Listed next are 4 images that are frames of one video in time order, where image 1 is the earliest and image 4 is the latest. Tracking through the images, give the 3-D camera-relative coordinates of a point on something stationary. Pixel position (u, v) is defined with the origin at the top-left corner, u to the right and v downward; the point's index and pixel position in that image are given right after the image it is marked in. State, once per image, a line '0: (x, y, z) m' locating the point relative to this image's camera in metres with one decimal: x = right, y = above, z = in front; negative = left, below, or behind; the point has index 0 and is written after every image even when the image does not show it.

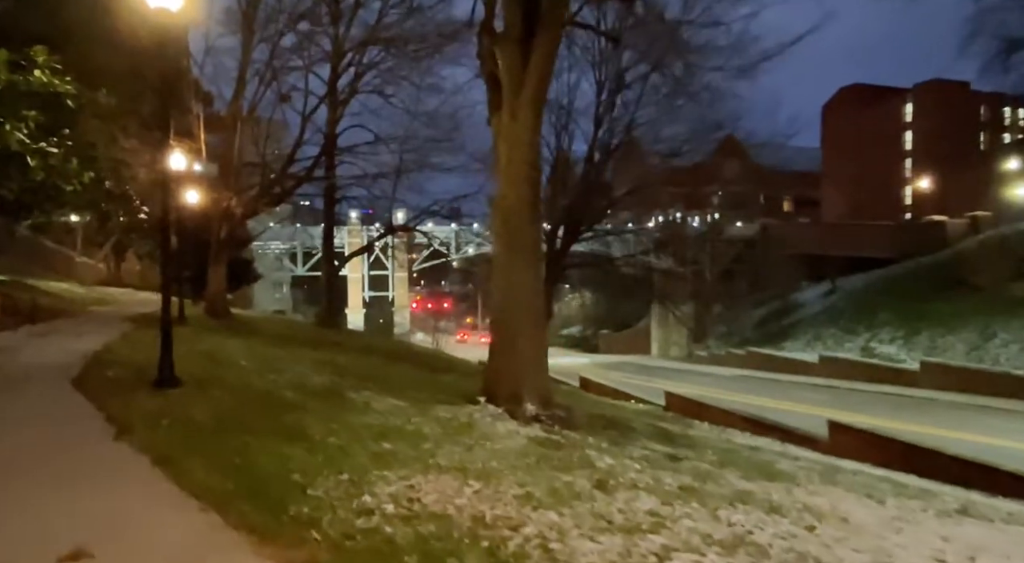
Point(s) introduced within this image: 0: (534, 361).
0: (+0.3, -1.0, +10.3) m
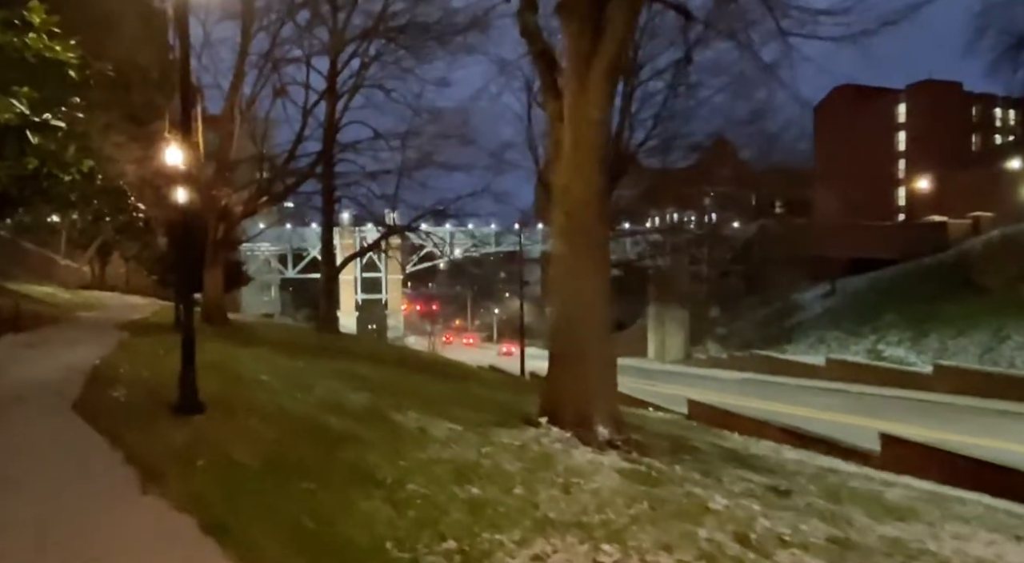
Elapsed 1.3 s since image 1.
0: (+1.0, -1.0, +9.0) m
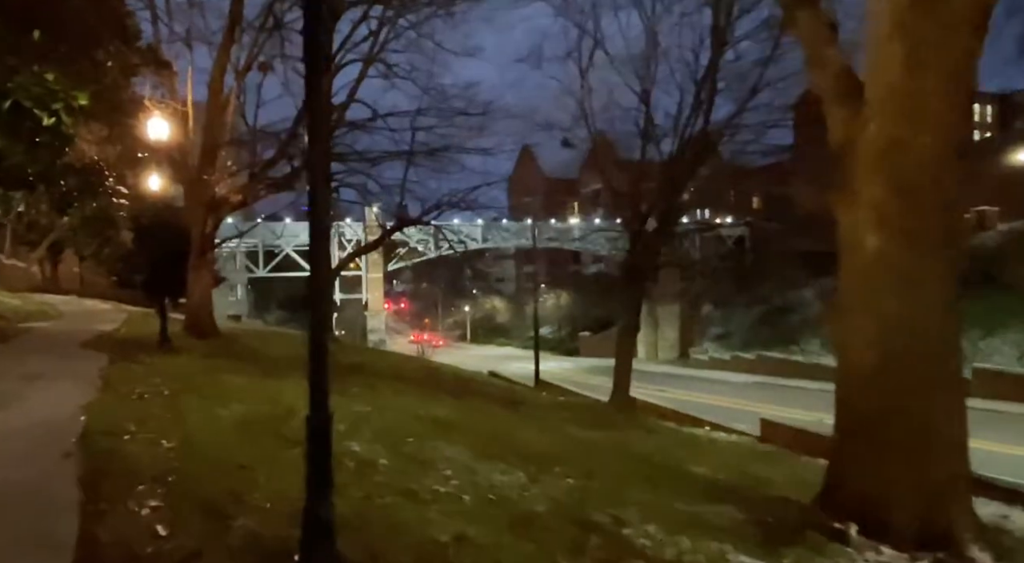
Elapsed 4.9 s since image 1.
0: (+2.8, -1.1, +5.5) m
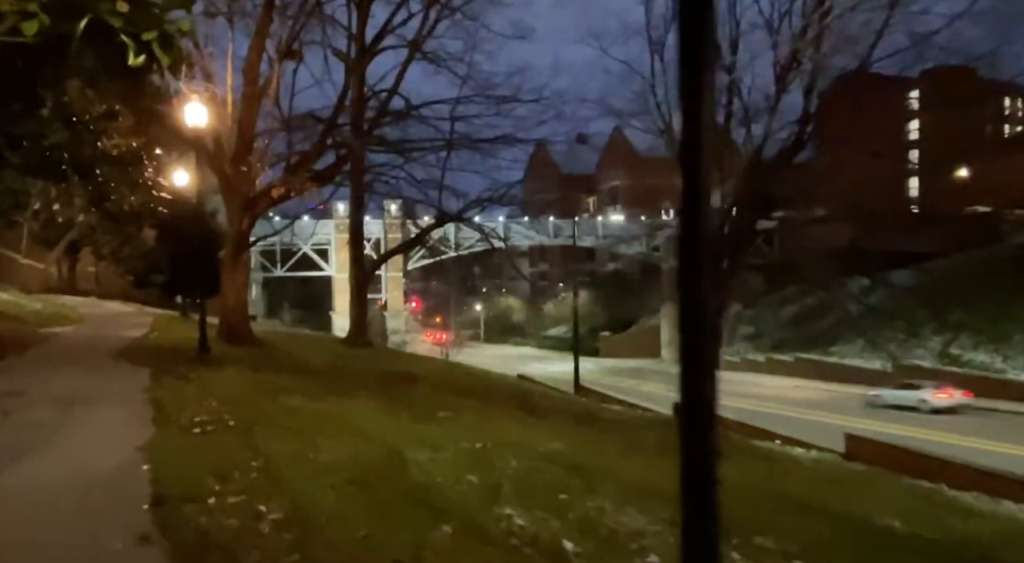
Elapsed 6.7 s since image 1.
0: (+4.1, -1.2, +3.7) m
